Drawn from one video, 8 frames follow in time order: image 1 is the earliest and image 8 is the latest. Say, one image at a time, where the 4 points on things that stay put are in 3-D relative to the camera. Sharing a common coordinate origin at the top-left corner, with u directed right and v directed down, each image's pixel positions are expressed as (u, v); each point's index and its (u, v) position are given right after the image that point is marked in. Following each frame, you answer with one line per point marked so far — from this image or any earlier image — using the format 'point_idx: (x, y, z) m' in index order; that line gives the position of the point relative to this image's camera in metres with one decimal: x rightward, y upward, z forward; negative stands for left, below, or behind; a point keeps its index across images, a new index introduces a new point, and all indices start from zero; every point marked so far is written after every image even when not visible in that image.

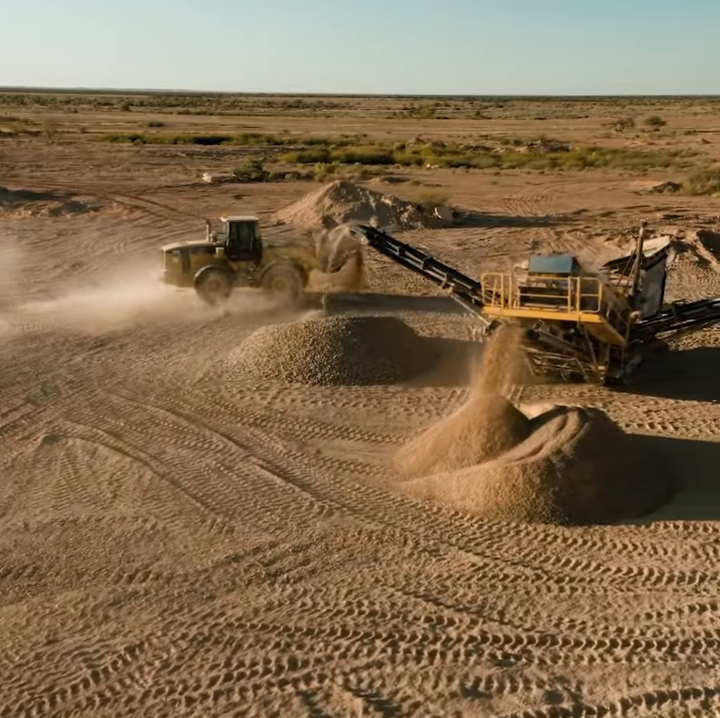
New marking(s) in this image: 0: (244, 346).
0: (-1.8, +0.2, +13.7) m
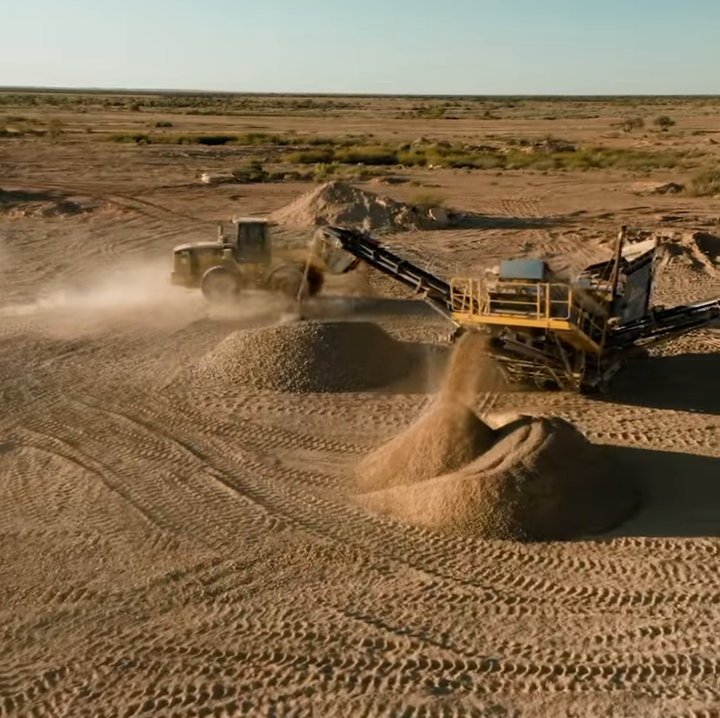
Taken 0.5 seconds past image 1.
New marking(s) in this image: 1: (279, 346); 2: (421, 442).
0: (-2.3, +0.1, +13.5) m
1: (-1.2, +0.2, +12.8) m
2: (+0.6, -0.9, +9.1) m
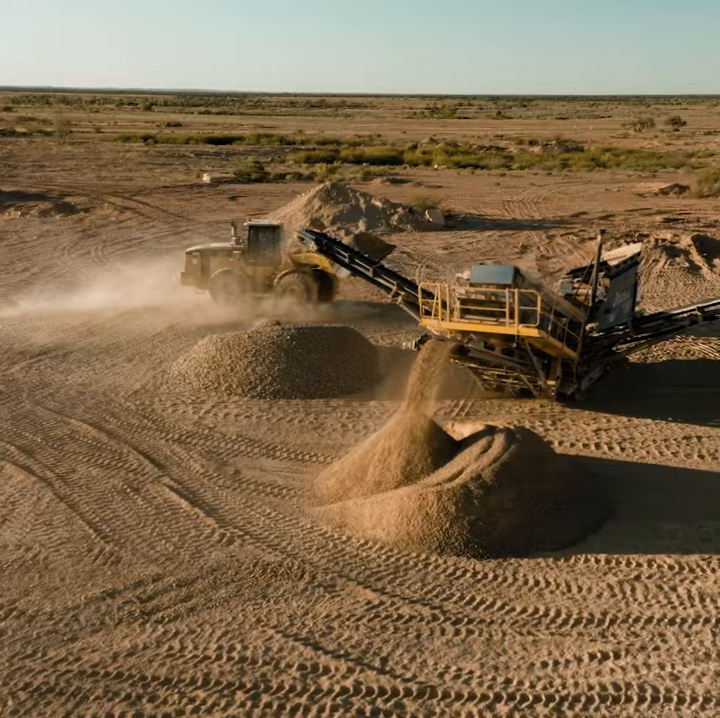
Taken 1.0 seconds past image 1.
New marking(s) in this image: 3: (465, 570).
0: (-2.6, +0.1, +13.3) m
1: (-1.6, +0.1, +12.5) m
2: (+0.2, -1.0, +8.9) m
3: (+0.9, -1.8, +7.5) m
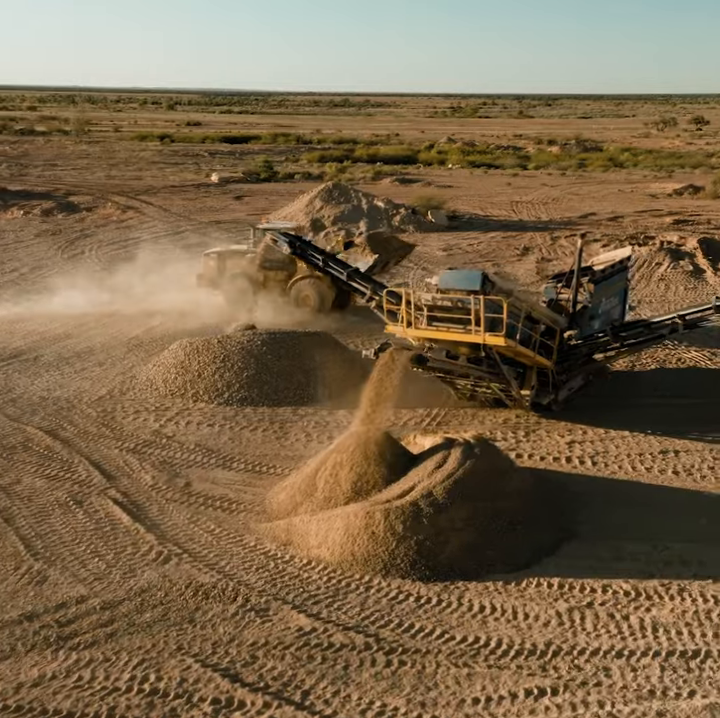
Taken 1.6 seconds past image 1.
0: (-3.0, 0.0, +13.0) m
1: (-2.0, 0.0, +12.2) m
2: (-0.3, -1.1, +8.5) m
3: (+0.4, -1.9, +7.1) m
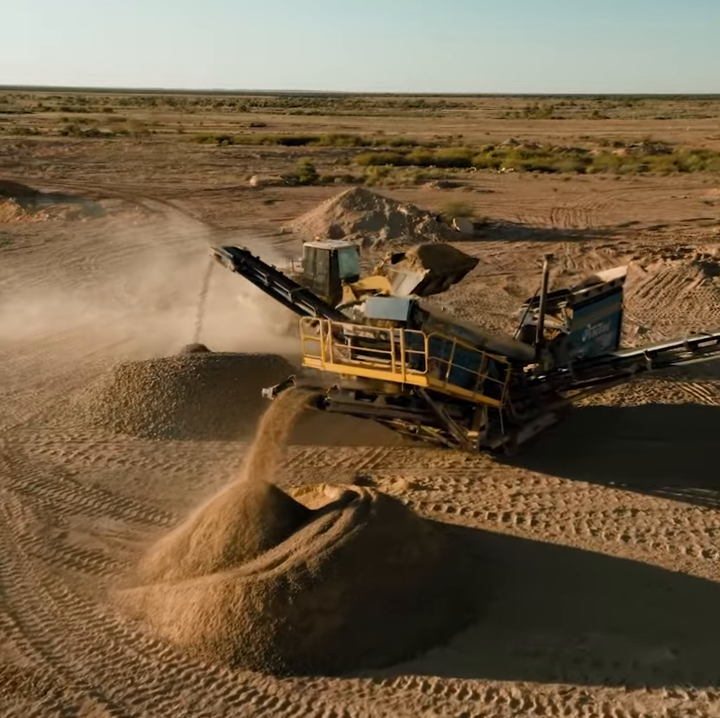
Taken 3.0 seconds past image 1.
0: (-3.7, -0.4, +12.1) m
1: (-2.7, -0.3, +11.2) m
2: (-1.3, -1.4, +7.5) m
3: (-0.7, -2.3, +6.0) m
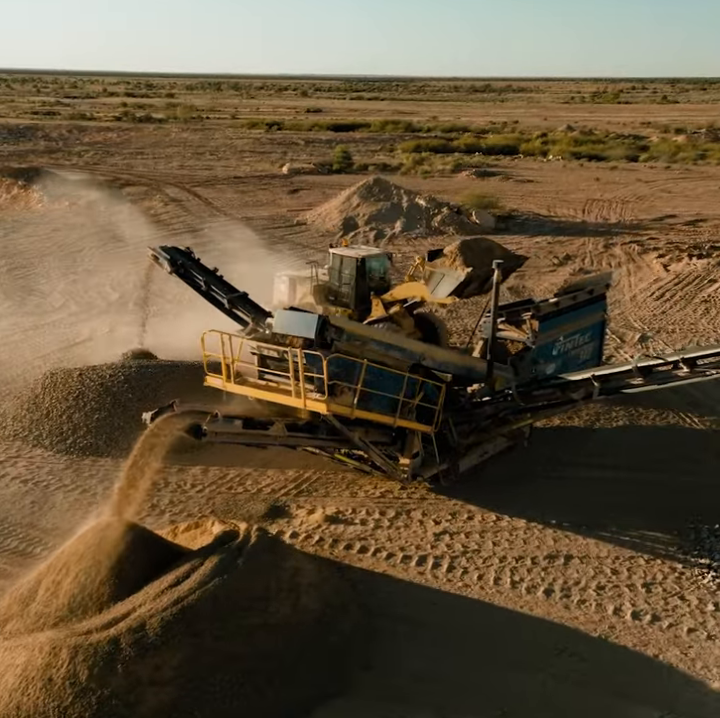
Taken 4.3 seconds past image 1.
0: (-4.4, -0.4, +11.4) m
1: (-3.5, -0.4, +10.5) m
2: (-2.3, -1.6, +6.7) m
3: (-1.9, -2.5, +5.2) m
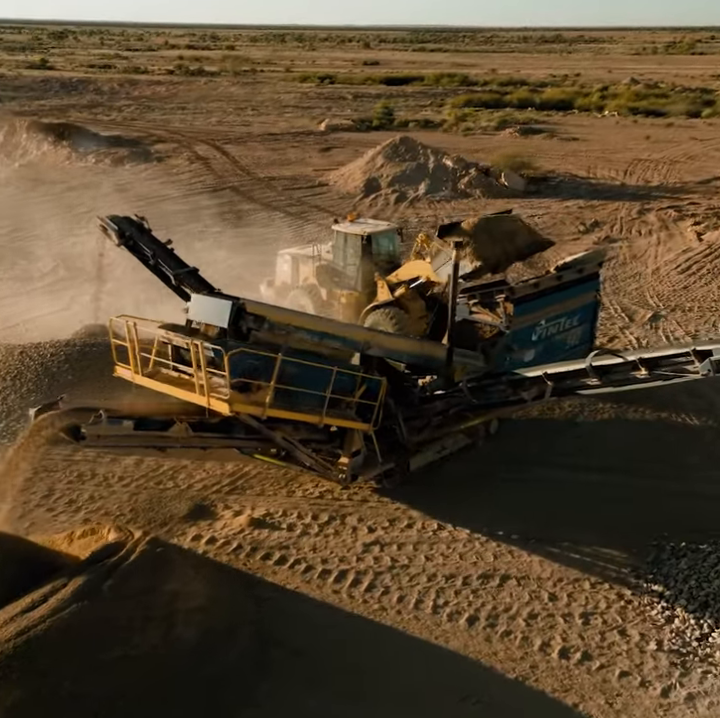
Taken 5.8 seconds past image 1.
0: (-4.9, -0.1, +10.9) m
1: (-4.0, -0.2, +10.0) m
2: (-3.1, -1.6, +6.1) m
3: (-2.8, -2.6, +4.7) m
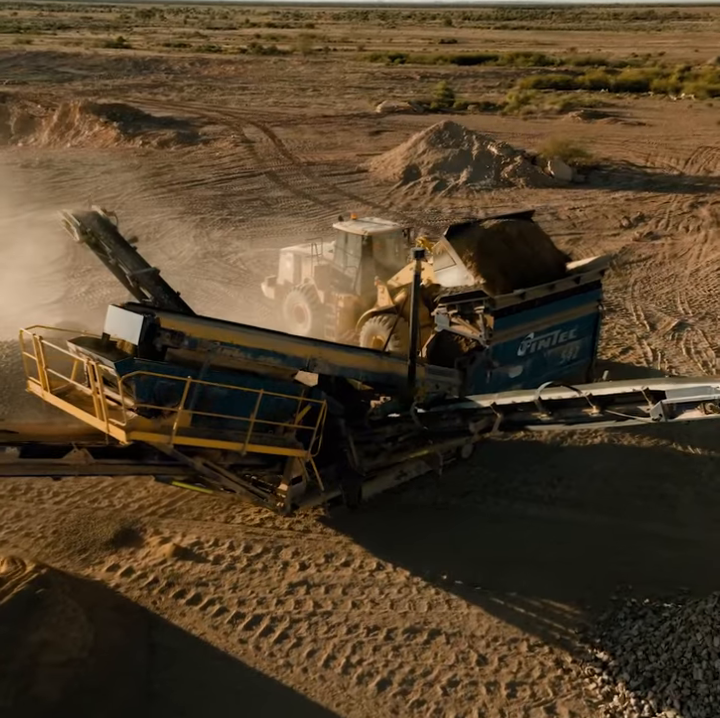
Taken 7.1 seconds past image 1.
0: (-5.2, -0.1, +10.6) m
1: (-4.4, -0.2, +9.6) m
2: (-3.8, -1.7, +5.8) m
3: (-3.6, -2.8, +4.3) m
